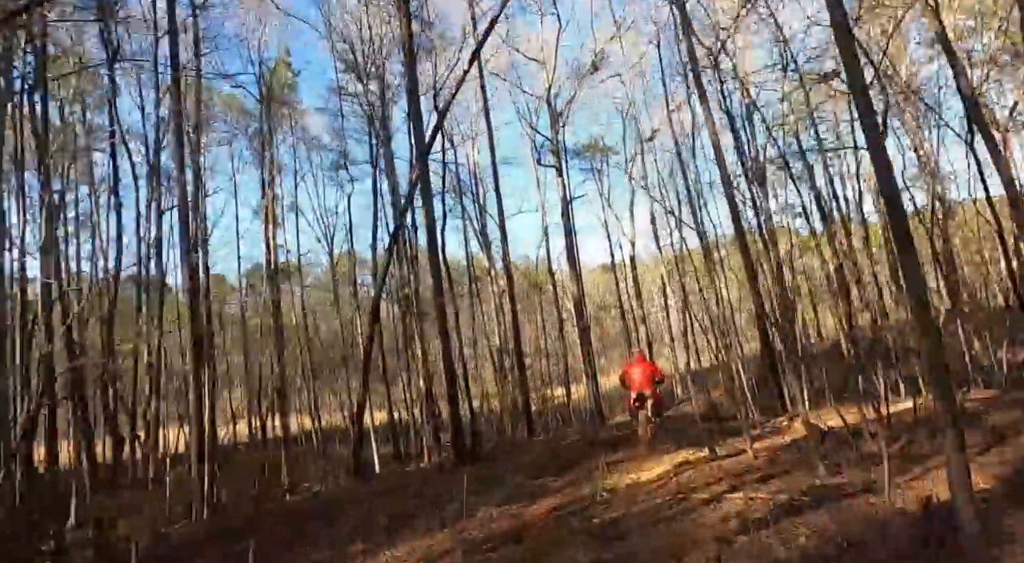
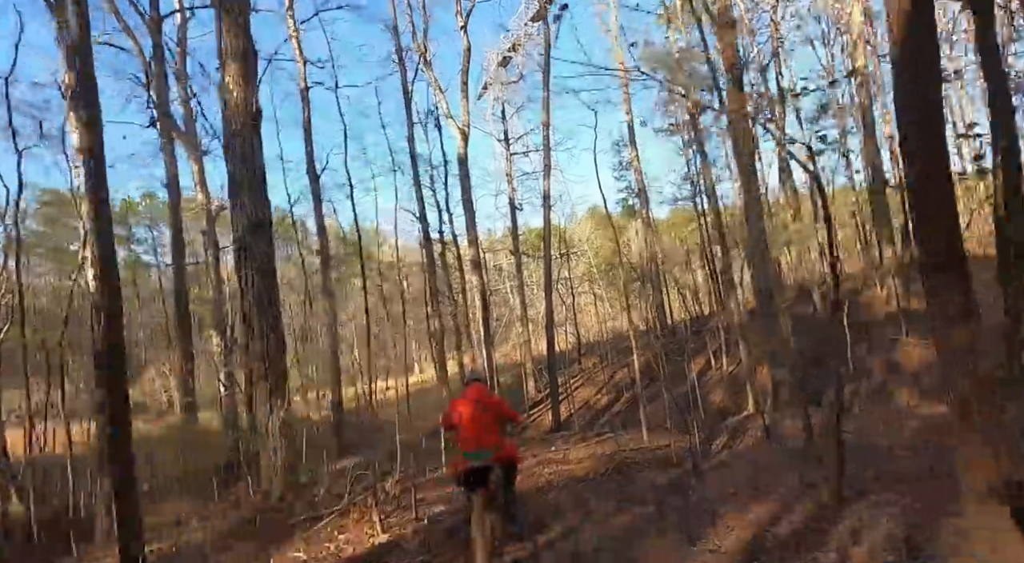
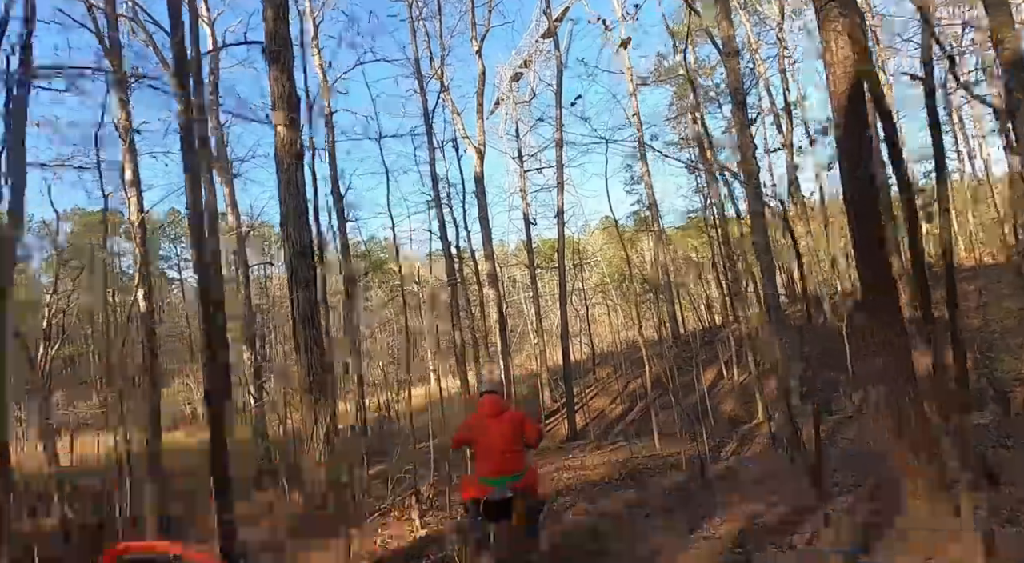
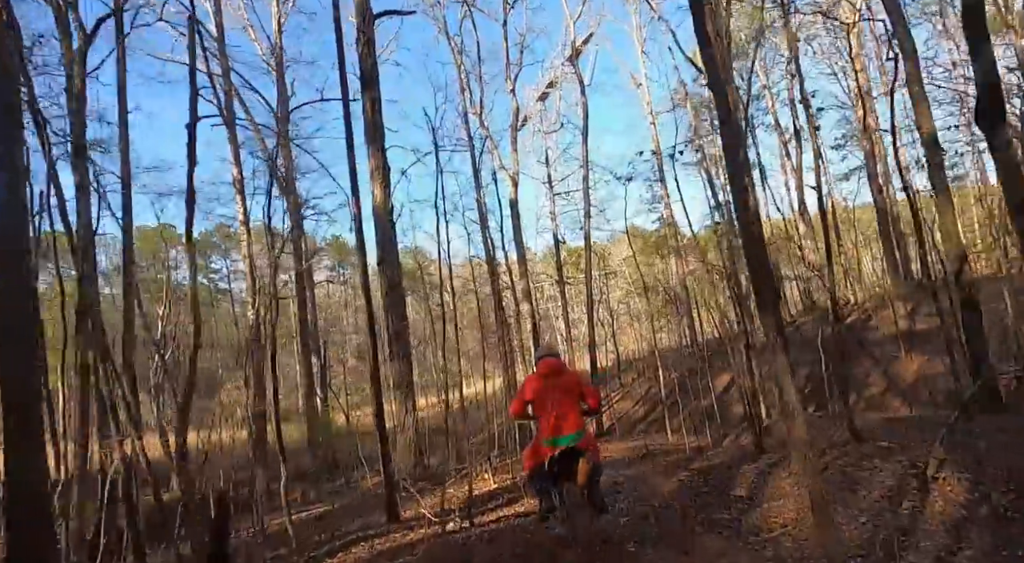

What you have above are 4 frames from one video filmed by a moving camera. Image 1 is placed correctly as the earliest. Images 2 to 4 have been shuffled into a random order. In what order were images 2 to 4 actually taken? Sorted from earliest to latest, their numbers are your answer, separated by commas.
4, 3, 2
